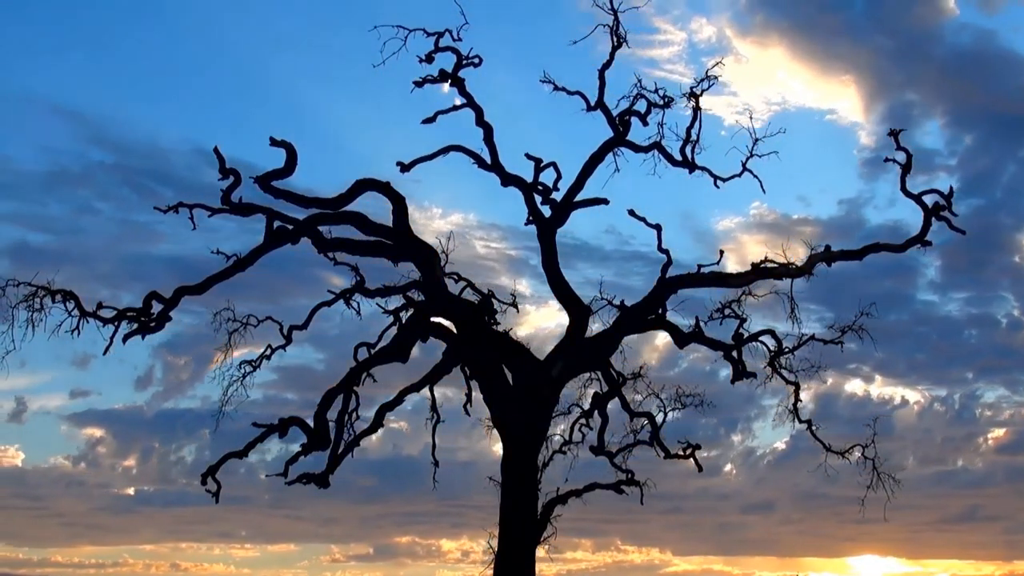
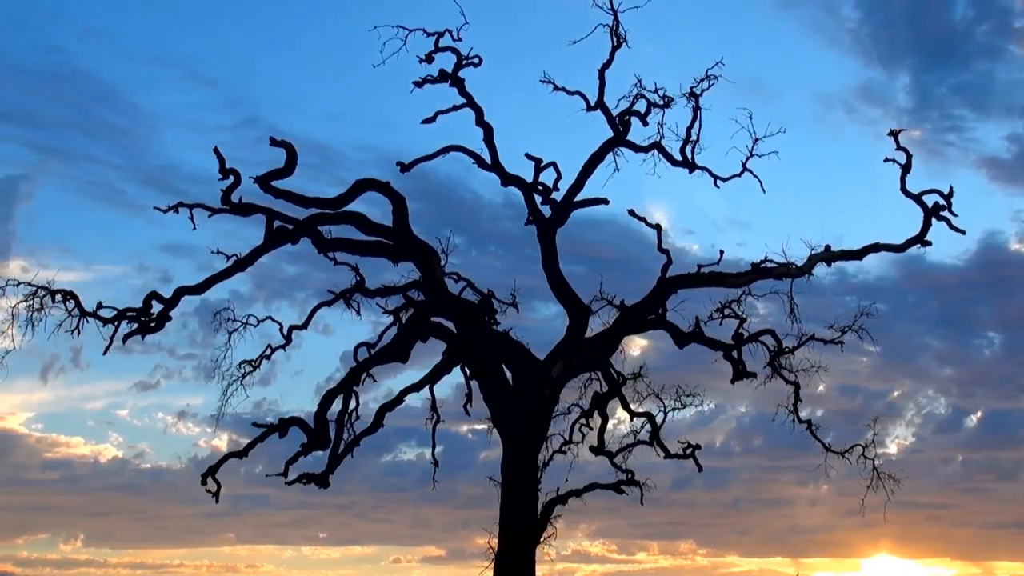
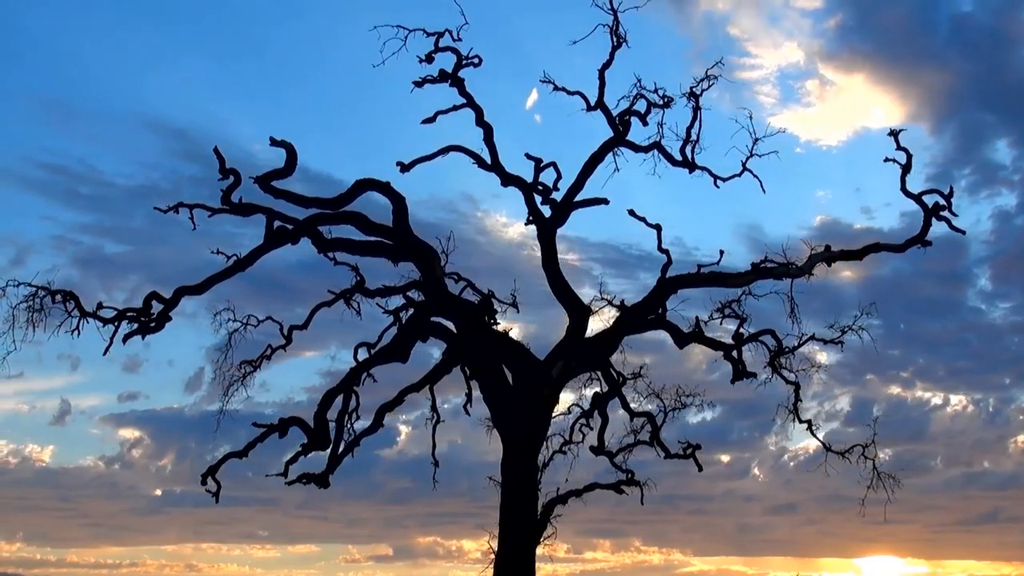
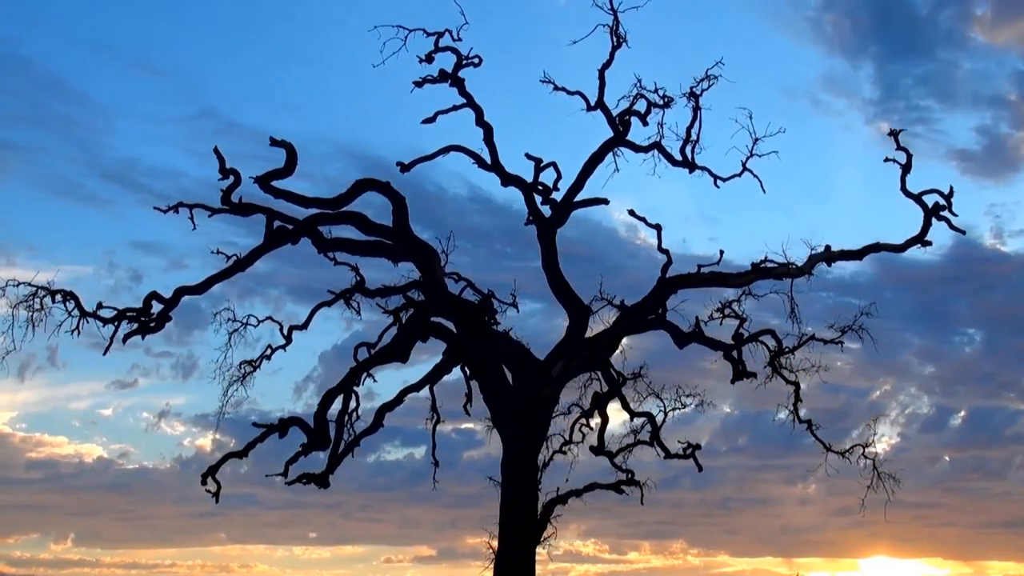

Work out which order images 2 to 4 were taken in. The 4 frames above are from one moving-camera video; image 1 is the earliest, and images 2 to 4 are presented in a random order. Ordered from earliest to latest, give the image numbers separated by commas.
3, 4, 2
